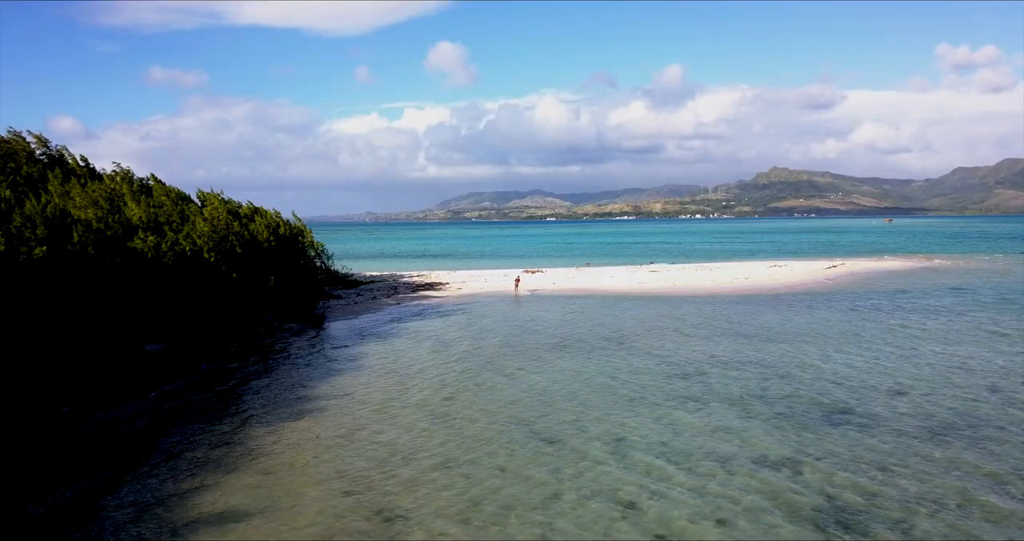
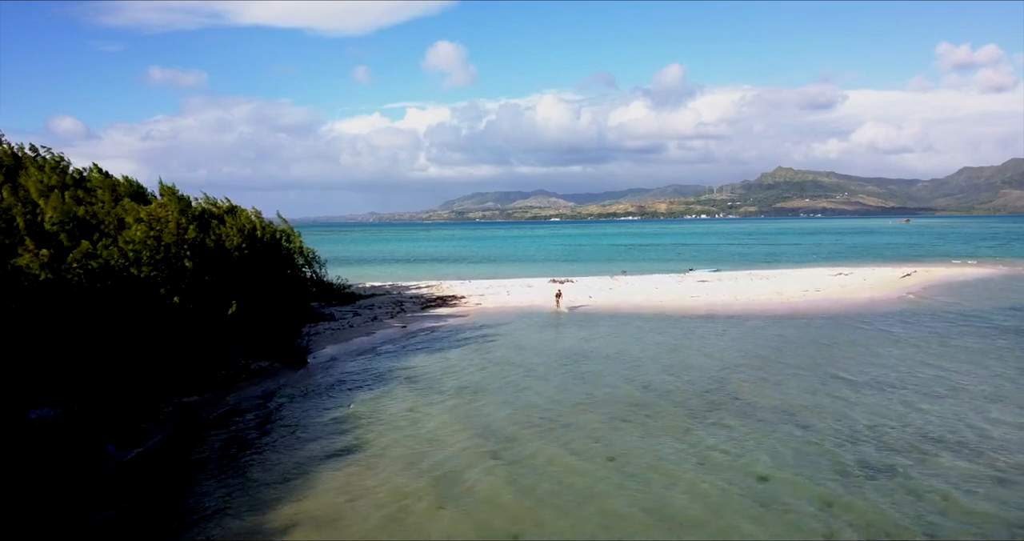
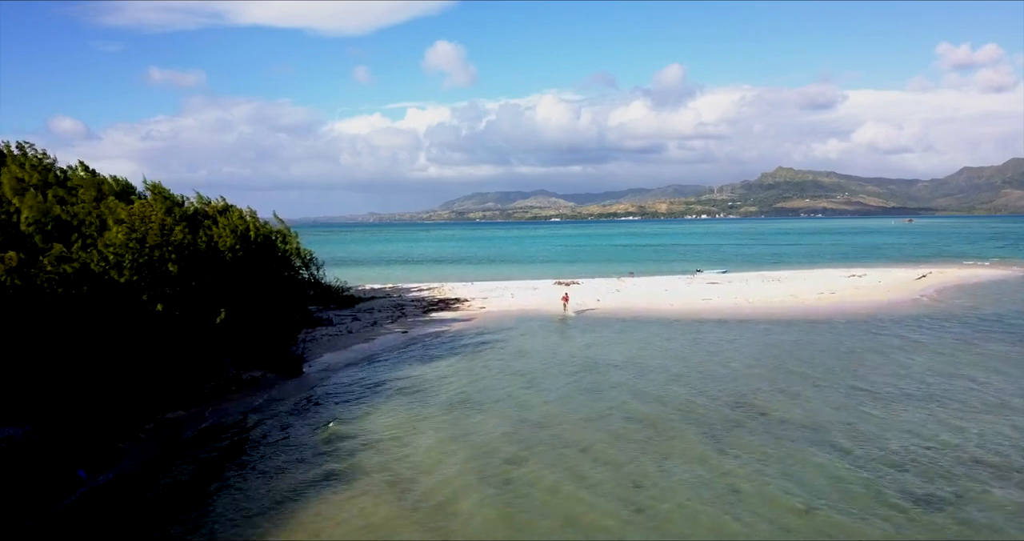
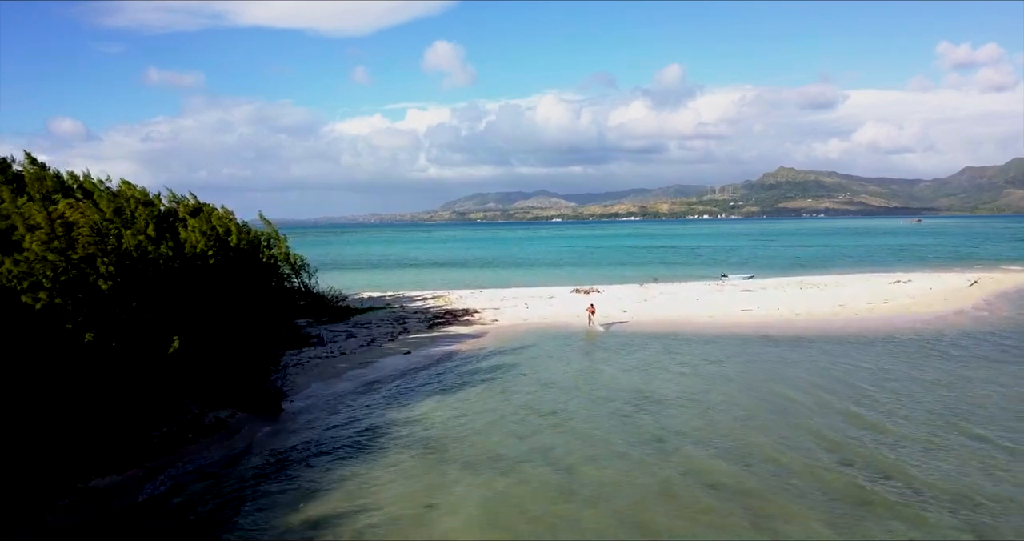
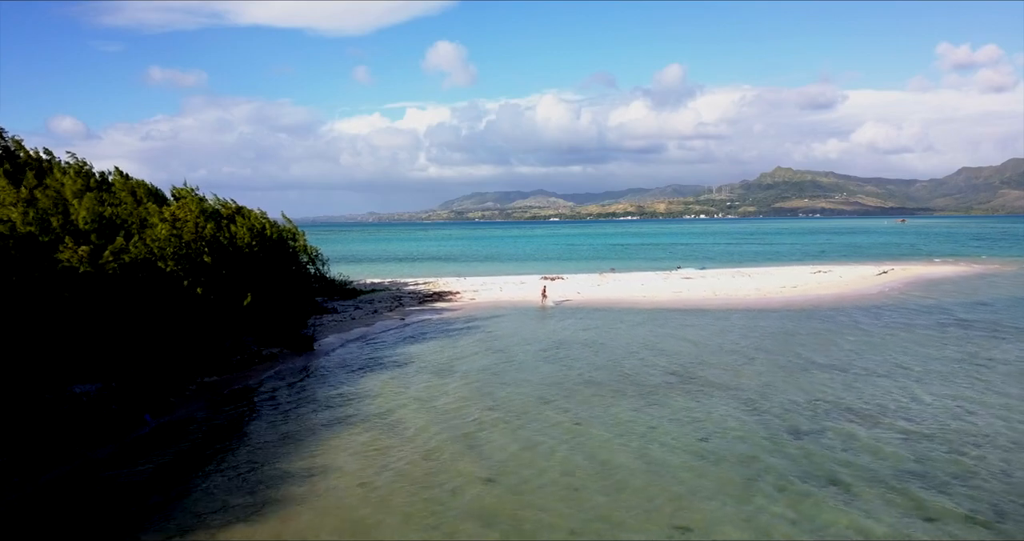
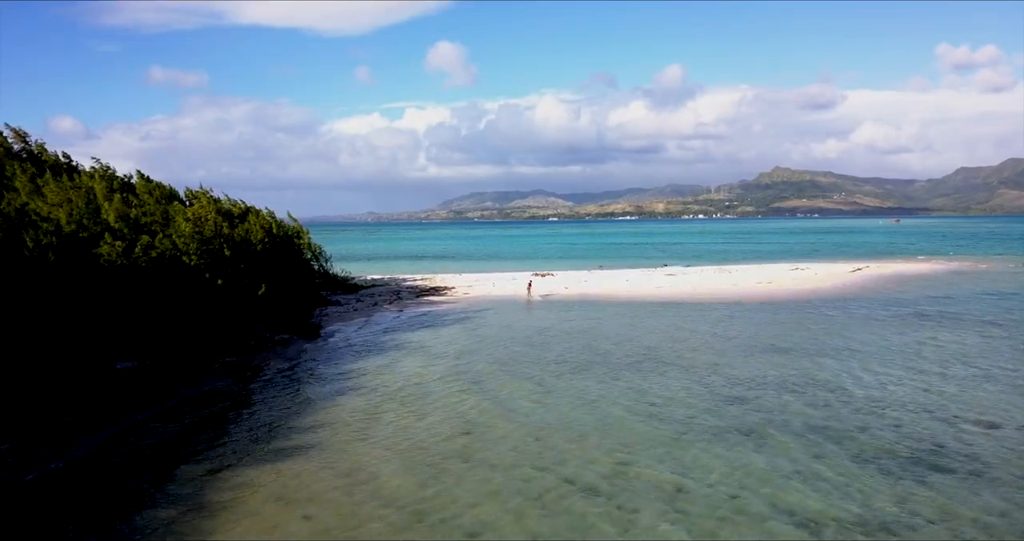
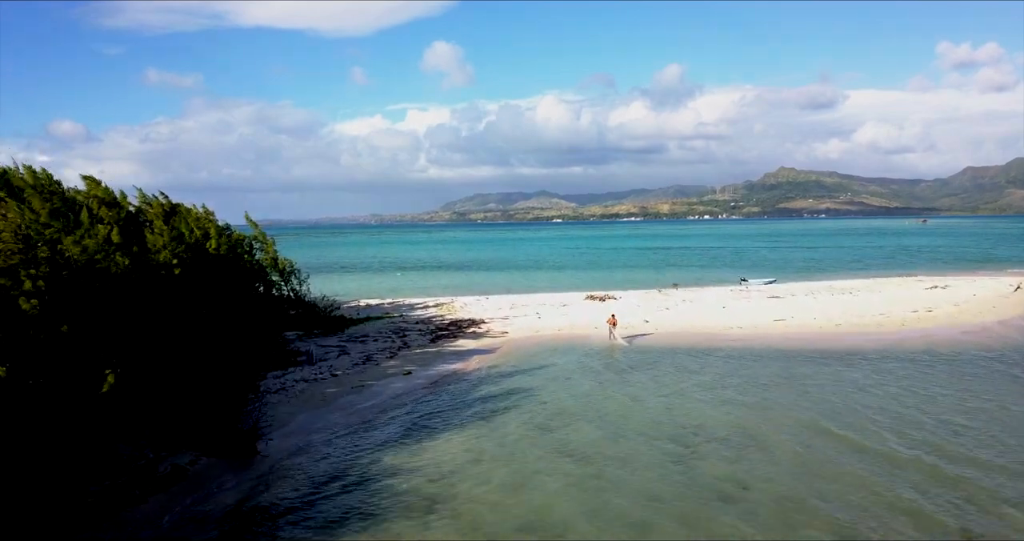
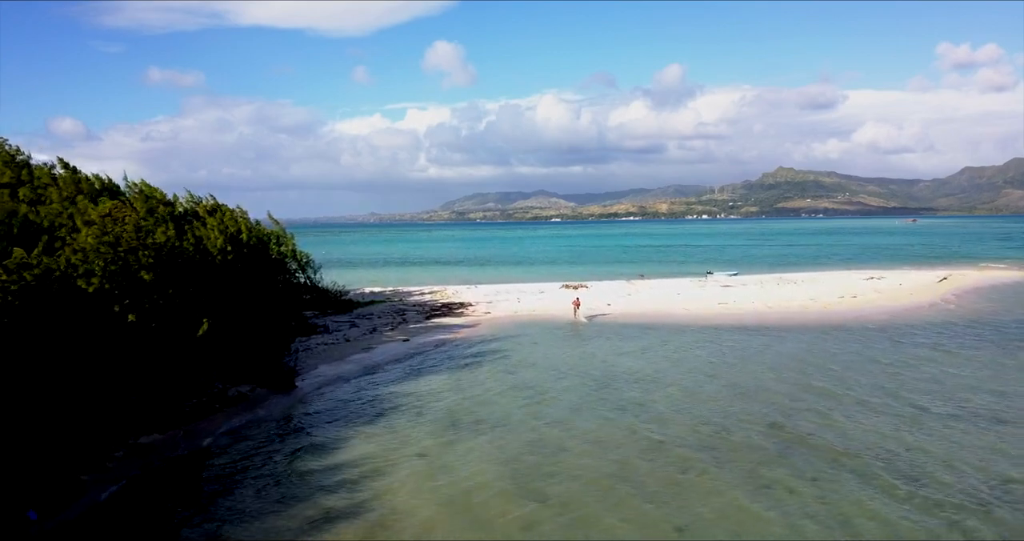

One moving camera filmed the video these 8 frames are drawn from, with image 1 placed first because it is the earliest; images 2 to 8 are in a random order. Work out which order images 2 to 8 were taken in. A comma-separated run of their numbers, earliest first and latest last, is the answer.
6, 5, 2, 3, 8, 4, 7
